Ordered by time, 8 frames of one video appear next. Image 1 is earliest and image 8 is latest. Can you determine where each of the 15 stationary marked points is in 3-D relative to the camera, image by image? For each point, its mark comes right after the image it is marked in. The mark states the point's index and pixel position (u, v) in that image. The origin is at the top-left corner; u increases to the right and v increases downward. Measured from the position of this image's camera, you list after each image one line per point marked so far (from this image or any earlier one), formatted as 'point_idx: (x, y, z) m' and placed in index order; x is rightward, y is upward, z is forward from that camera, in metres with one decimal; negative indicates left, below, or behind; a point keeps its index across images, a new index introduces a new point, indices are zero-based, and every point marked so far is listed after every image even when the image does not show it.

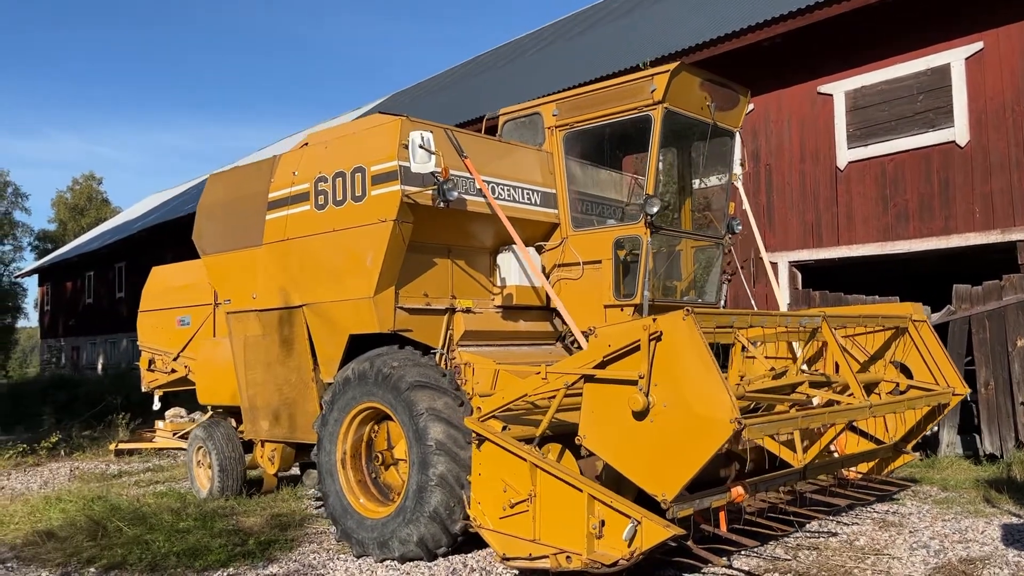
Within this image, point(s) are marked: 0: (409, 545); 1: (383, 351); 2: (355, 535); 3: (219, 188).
0: (-0.5, -1.3, +4.4) m
1: (-0.7, -0.4, +4.8) m
2: (-0.8, -1.3, +4.7) m
3: (-2.0, +0.7, +6.0) m
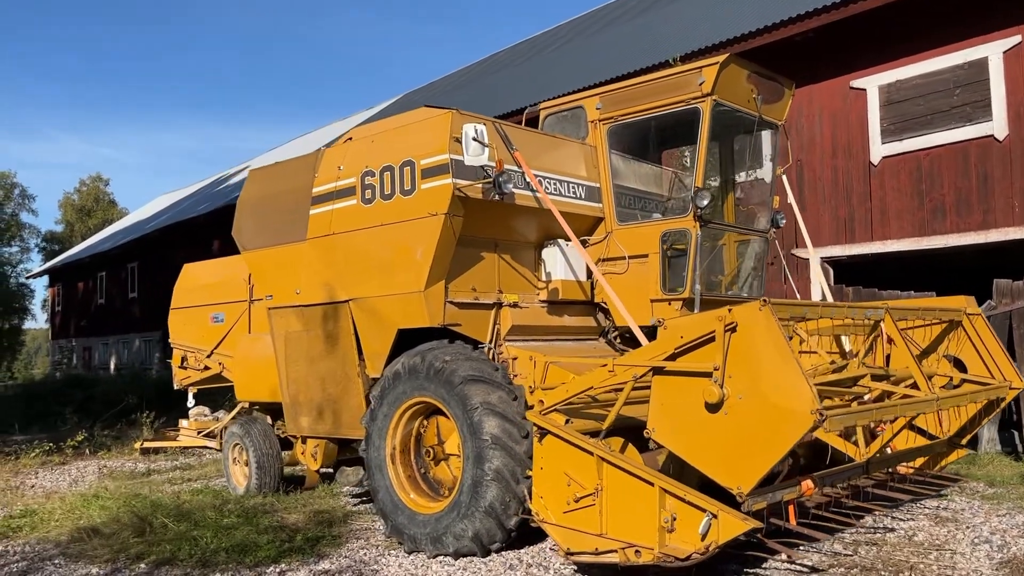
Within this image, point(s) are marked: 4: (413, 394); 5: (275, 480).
0: (-0.2, -1.3, +4.3) m
1: (-0.4, -0.3, +4.8) m
2: (-0.6, -1.3, +4.6) m
3: (-1.7, +0.7, +6.0) m
4: (-0.5, -0.6, +4.7) m
5: (-1.8, -1.5, +6.5) m
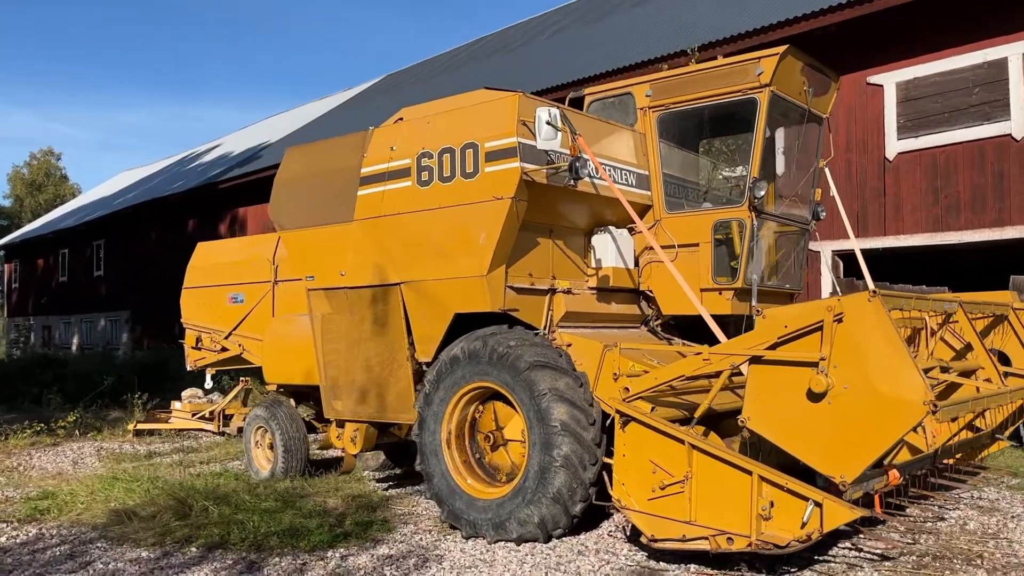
0: (+0.1, -1.2, +4.3) m
1: (-0.1, -0.2, +4.7) m
2: (-0.2, -1.2, +4.6) m
3: (-1.4, +0.9, +5.9) m
4: (-0.2, -0.5, +4.6) m
5: (-1.6, -1.3, +6.4) m
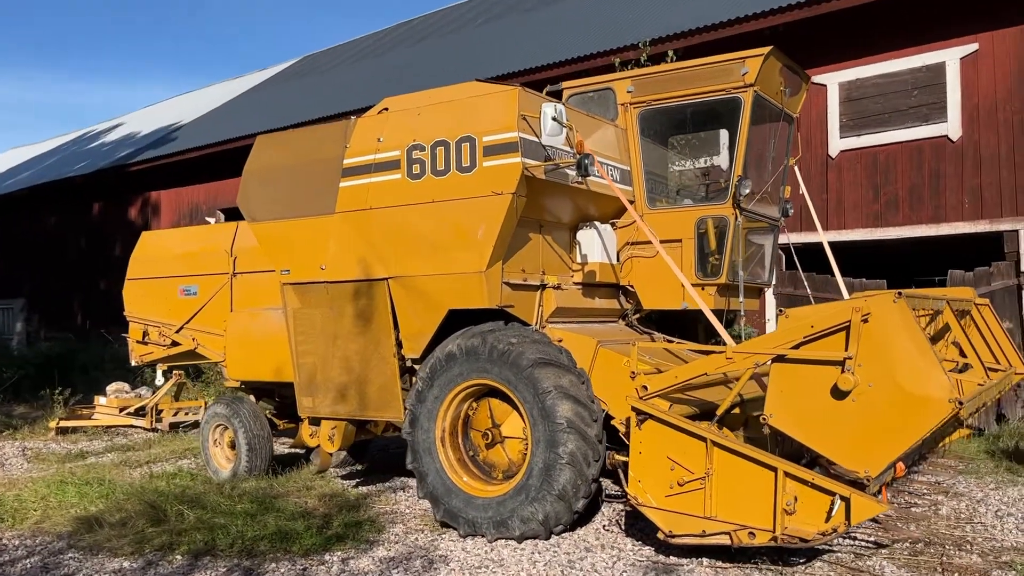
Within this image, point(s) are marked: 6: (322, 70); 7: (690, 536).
0: (+0.1, -1.2, +4.3) m
1: (-0.1, -0.2, +4.7) m
2: (-0.3, -1.2, +4.5) m
3: (-1.6, +0.9, +5.6) m
4: (-0.2, -0.5, +4.6) m
5: (-1.8, -1.3, +6.2) m
6: (-4.2, +4.8, +18.9) m
7: (+0.8, -1.1, +3.7) m
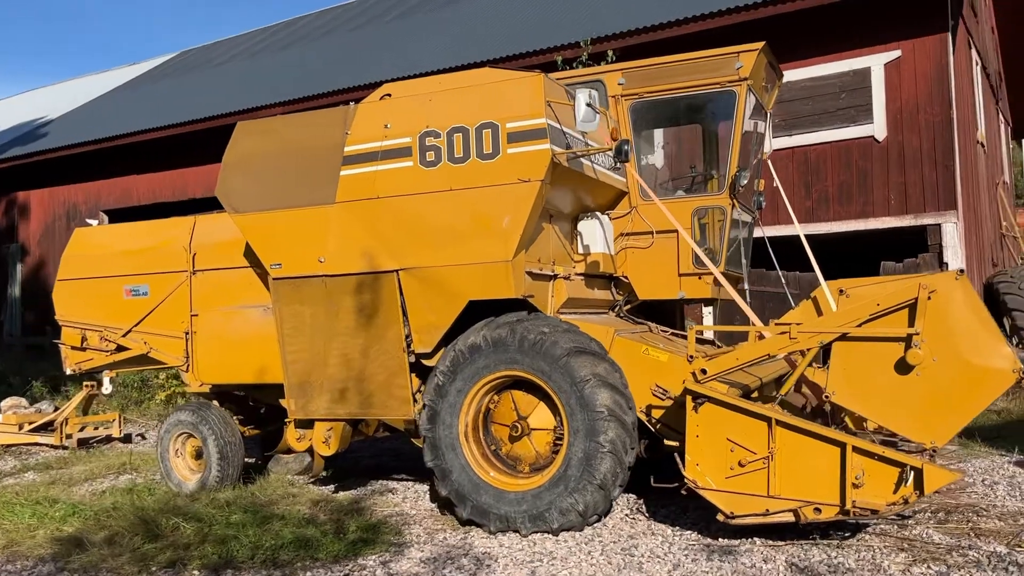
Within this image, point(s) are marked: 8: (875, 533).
0: (+0.3, -1.1, +4.3) m
1: (0.0, -0.2, +4.6) m
2: (-0.1, -1.1, +4.4) m
3: (-1.6, +0.9, +5.3) m
4: (-0.1, -0.4, +4.5) m
5: (-1.9, -1.2, +5.8) m
6: (-6.4, +4.7, +18.0) m
7: (+1.0, -1.0, +3.7) m
8: (+1.7, -1.1, +4.0) m
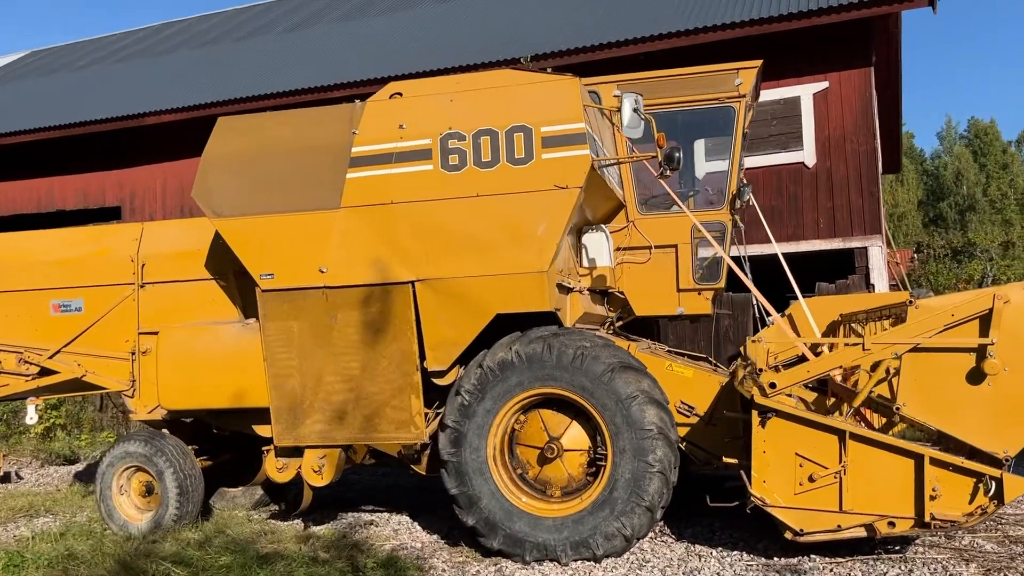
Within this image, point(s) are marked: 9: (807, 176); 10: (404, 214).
0: (+0.5, -1.2, +4.0) m
1: (+0.2, -0.2, +4.3) m
2: (+0.1, -1.2, +4.1) m
3: (-1.5, +0.9, +4.8) m
4: (+0.1, -0.5, +4.2) m
5: (-1.9, -1.3, +5.2) m
6: (-8.4, +4.3, +16.6) m
7: (+1.3, -1.0, +3.7) m
8: (+1.9, -1.2, +4.0) m
9: (+3.0, +1.1, +8.8) m
10: (-0.6, +0.4, +4.4) m
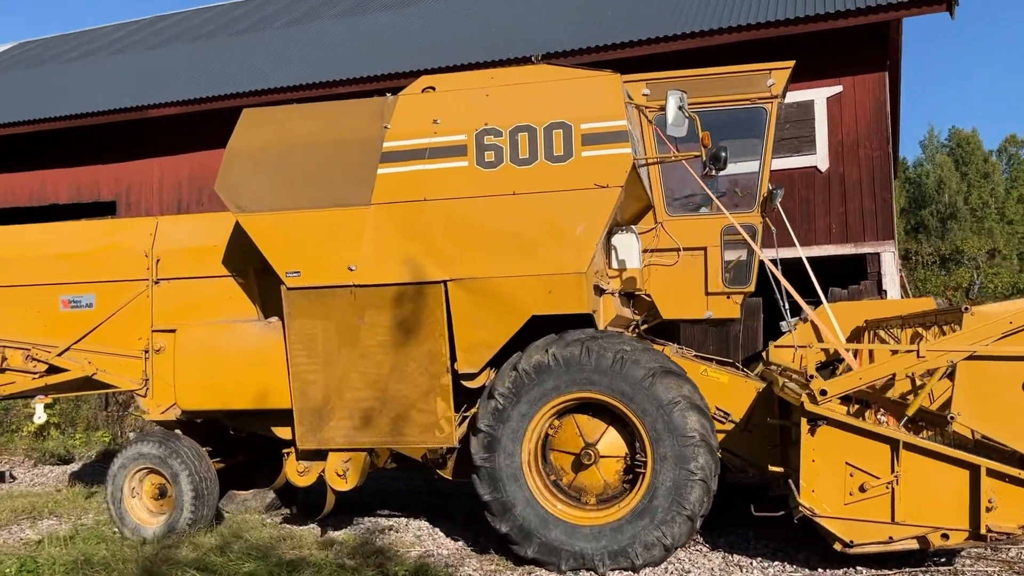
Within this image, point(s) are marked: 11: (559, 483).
0: (+0.7, -1.2, +3.9) m
1: (+0.3, -0.2, +4.2) m
2: (+0.3, -1.2, +4.0) m
3: (-1.4, +0.9, +4.6) m
4: (+0.3, -0.5, +4.1) m
5: (-1.8, -1.3, +5.0) m
6: (-8.4, +4.3, +16.3) m
7: (+1.5, -1.1, +3.6) m
8: (+2.1, -1.2, +3.9) m
9: (+3.1, +1.1, +8.8) m
10: (-0.4, +0.4, +4.3) m
11: (+0.2, -1.0, +4.2) m
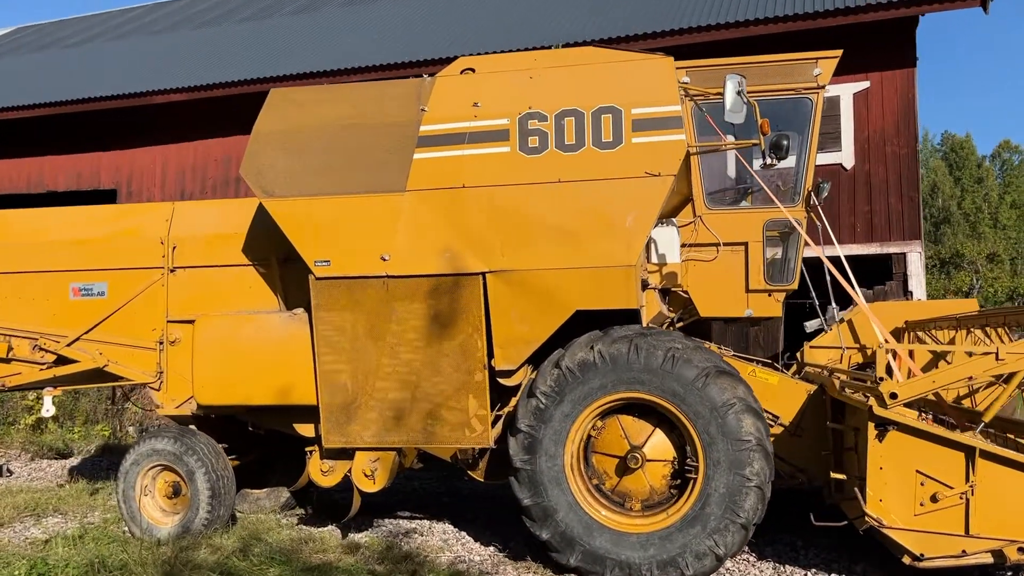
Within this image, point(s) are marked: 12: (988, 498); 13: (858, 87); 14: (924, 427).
0: (+0.9, -1.2, +3.7) m
1: (+0.5, -0.2, +4.0) m
2: (+0.4, -1.2, +3.8) m
3: (-1.1, +0.9, +4.4) m
4: (+0.5, -0.5, +3.9) m
5: (-1.6, -1.2, +4.8) m
6: (-8.3, +4.5, +16.0) m
7: (+1.7, -1.0, +3.4) m
8: (+2.3, -1.2, +3.7) m
9: (+3.3, +1.1, +8.6) m
10: (-0.2, +0.4, +4.1) m
11: (+0.4, -0.9, +4.0) m
12: (+1.8, -0.8, +3.3) m
13: (+3.4, +2.0, +8.5) m
14: (+1.6, -0.5, +3.4) m
